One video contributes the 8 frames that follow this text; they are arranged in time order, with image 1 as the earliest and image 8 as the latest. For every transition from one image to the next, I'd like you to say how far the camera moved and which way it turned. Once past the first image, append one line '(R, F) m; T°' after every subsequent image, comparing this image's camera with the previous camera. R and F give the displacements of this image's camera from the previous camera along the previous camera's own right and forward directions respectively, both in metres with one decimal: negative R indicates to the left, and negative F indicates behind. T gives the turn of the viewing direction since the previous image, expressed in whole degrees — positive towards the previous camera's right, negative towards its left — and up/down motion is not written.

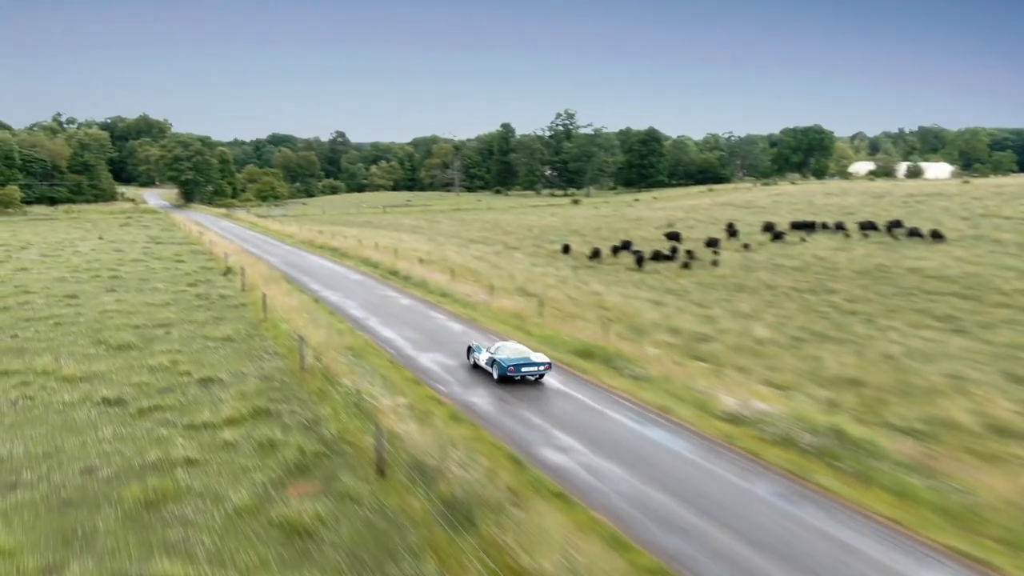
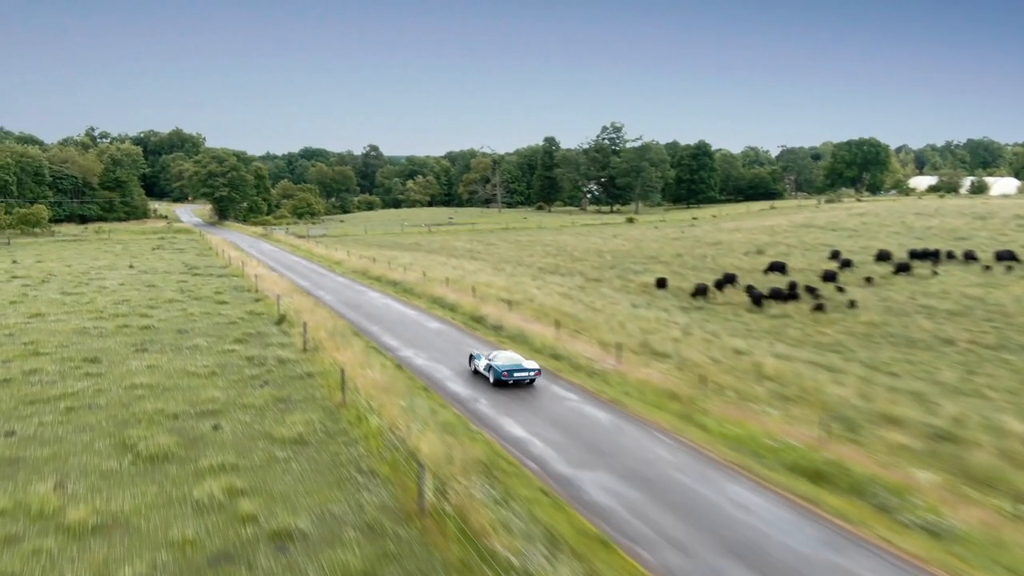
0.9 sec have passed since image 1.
(-2.5, +5.9) m; -2°
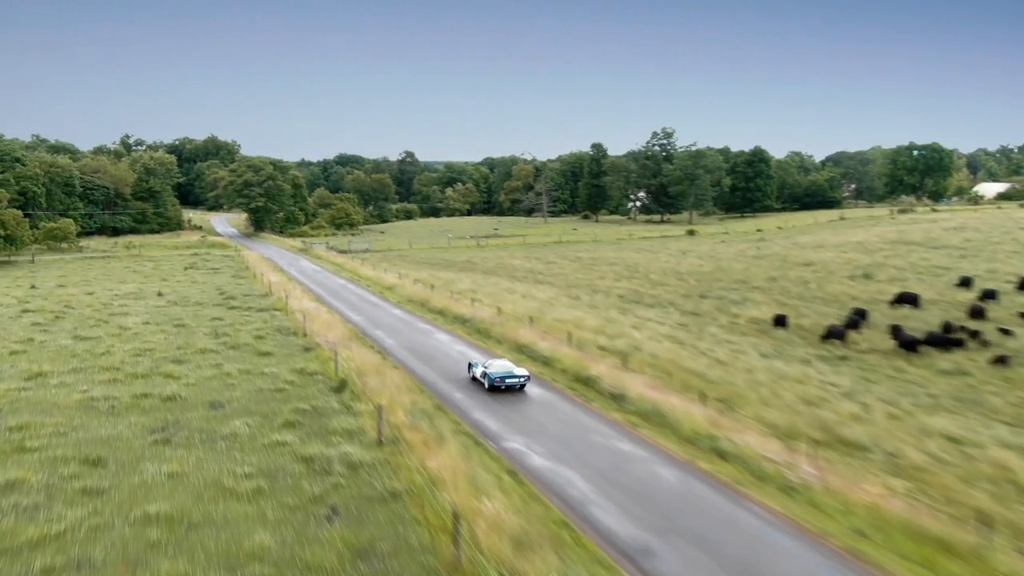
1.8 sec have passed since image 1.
(-2.1, +6.0) m; -2°
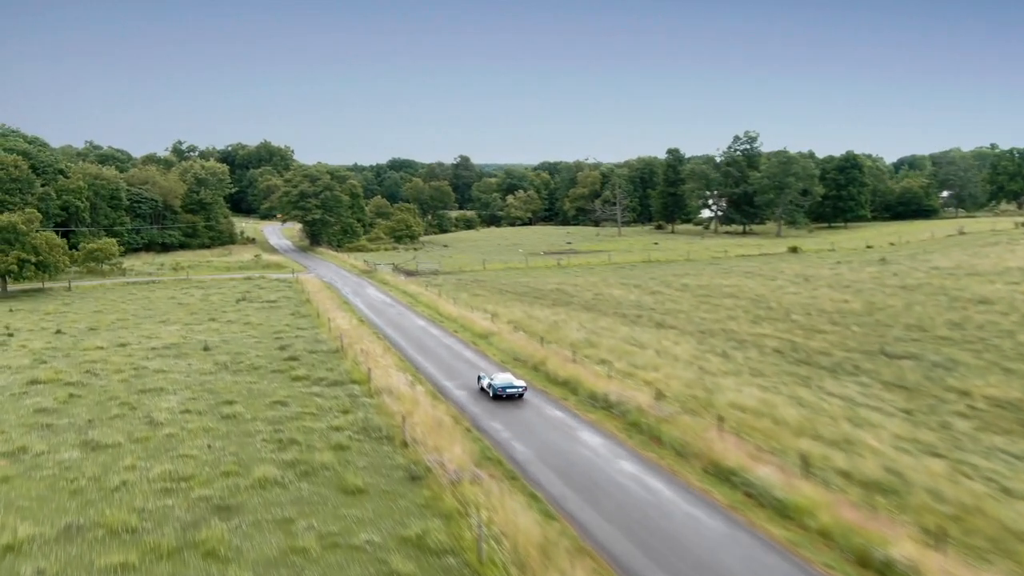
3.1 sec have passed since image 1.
(-3.0, +8.6) m; -3°
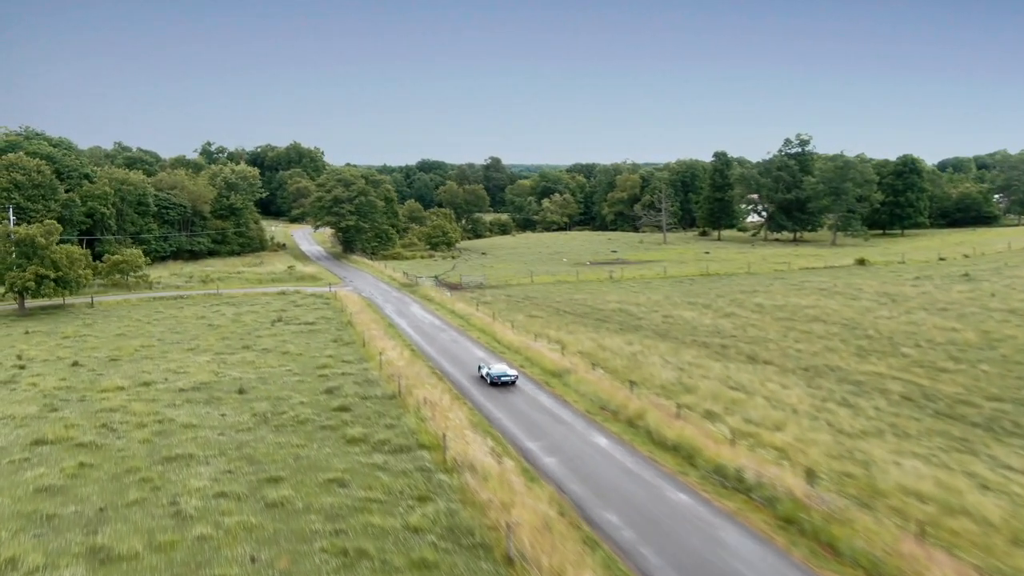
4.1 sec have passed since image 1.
(-1.8, +4.8) m; -1°
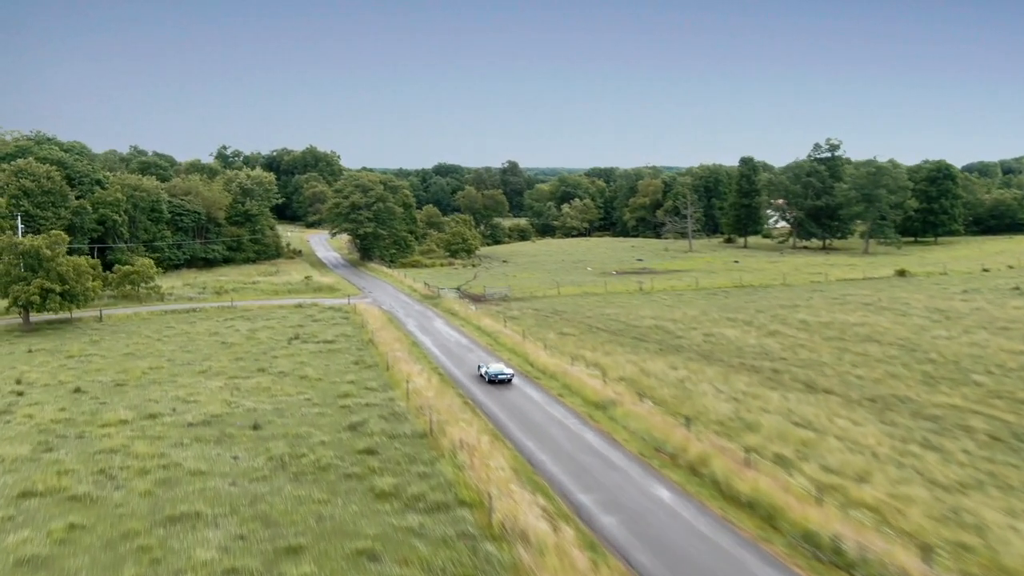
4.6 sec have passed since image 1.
(-0.8, +2.9) m; -1°
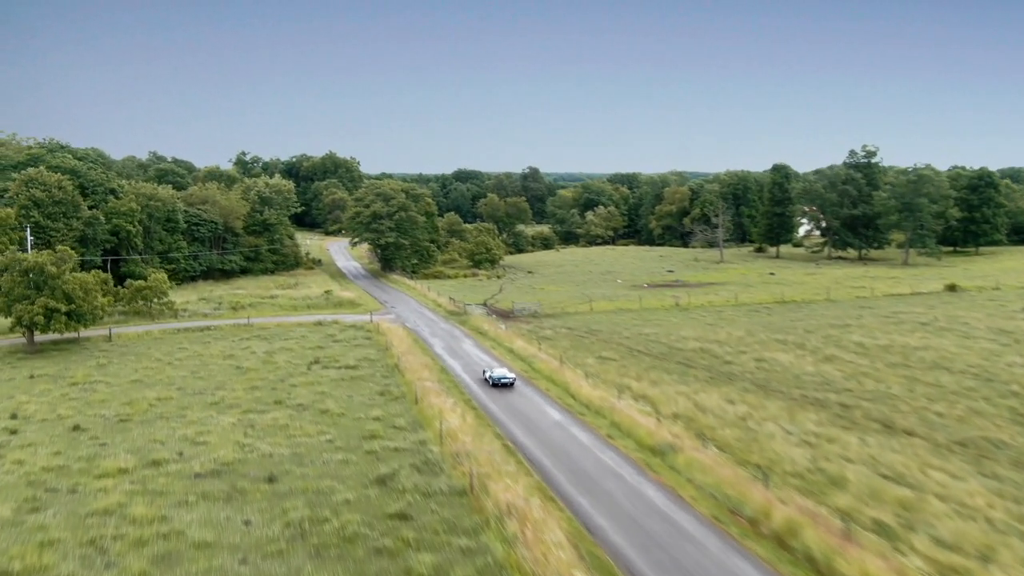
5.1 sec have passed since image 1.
(-0.8, +3.3) m; -1°
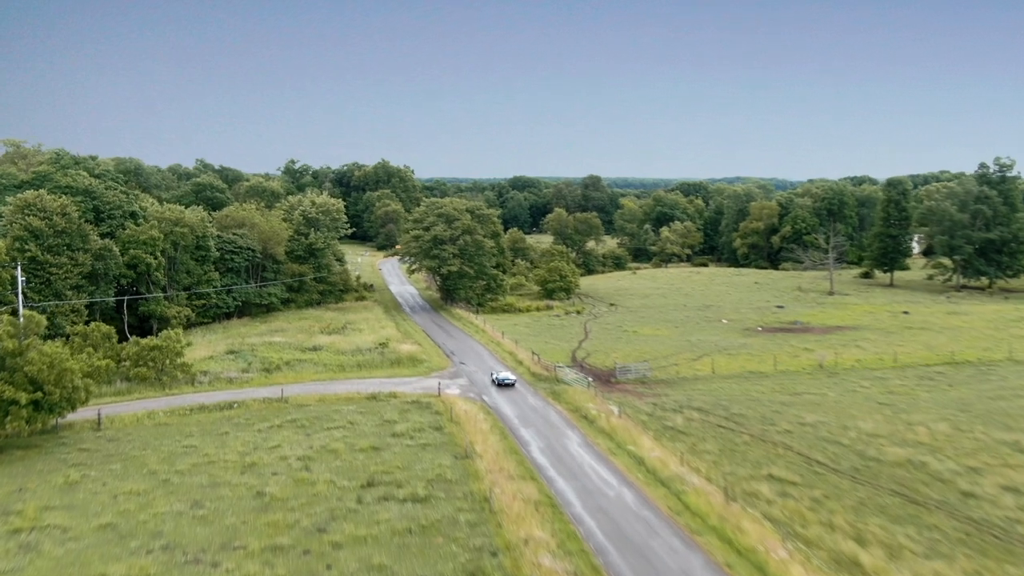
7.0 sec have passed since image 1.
(-2.8, +12.9) m; -3°
